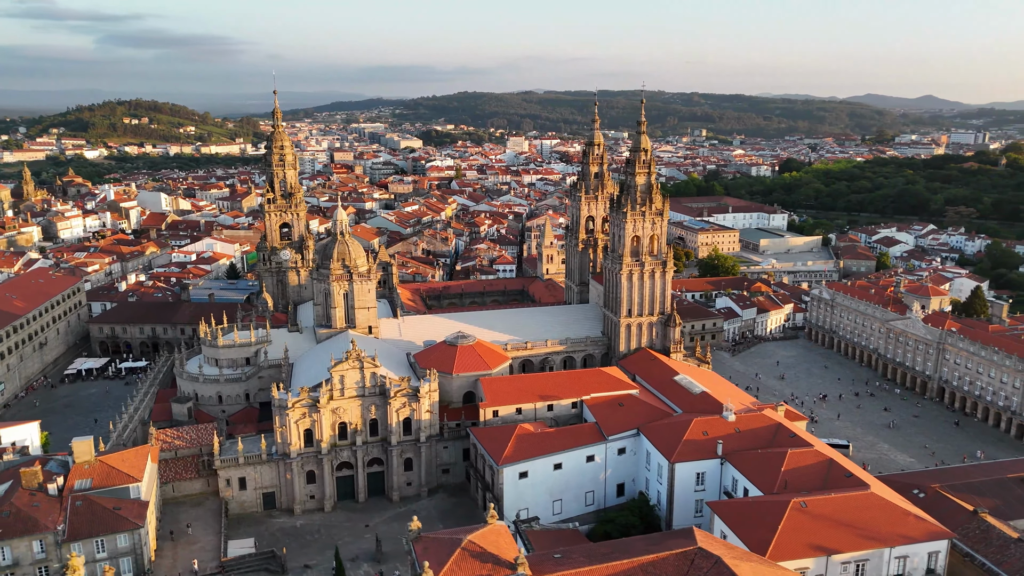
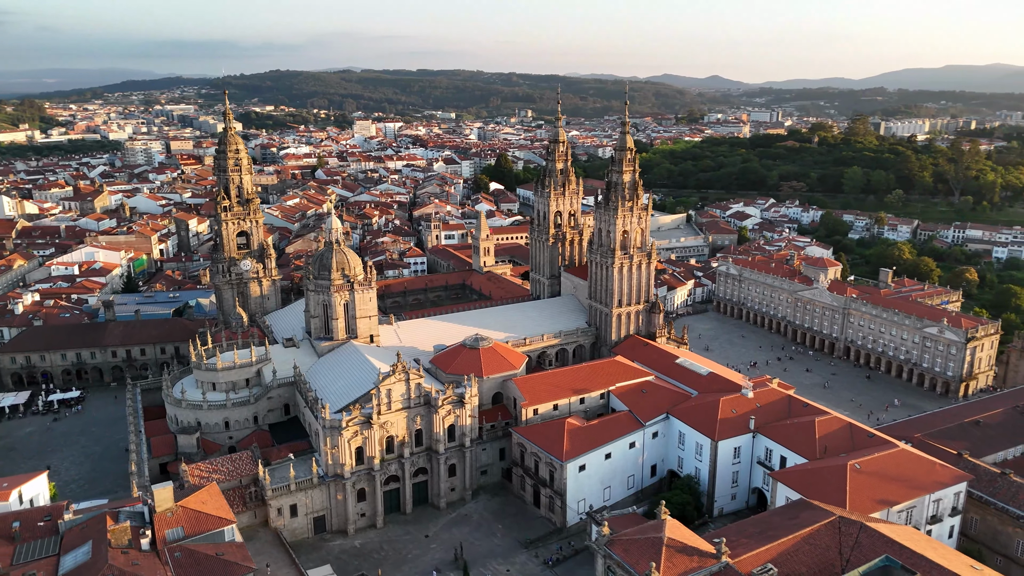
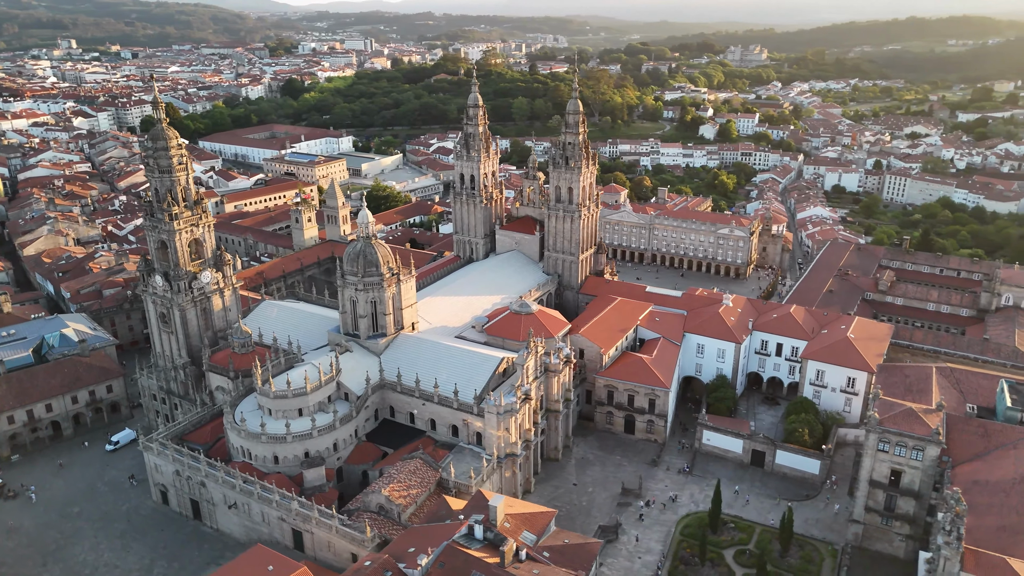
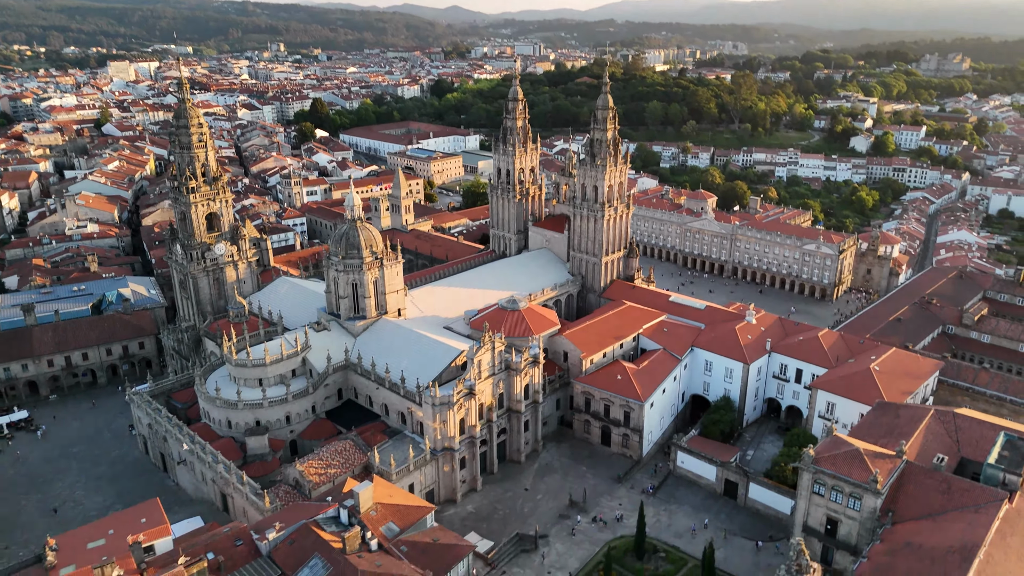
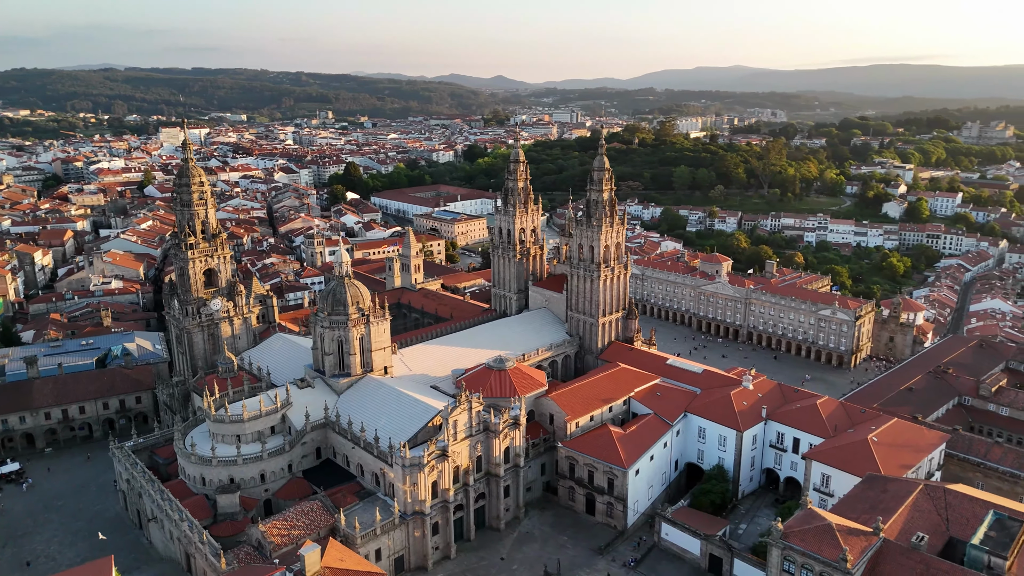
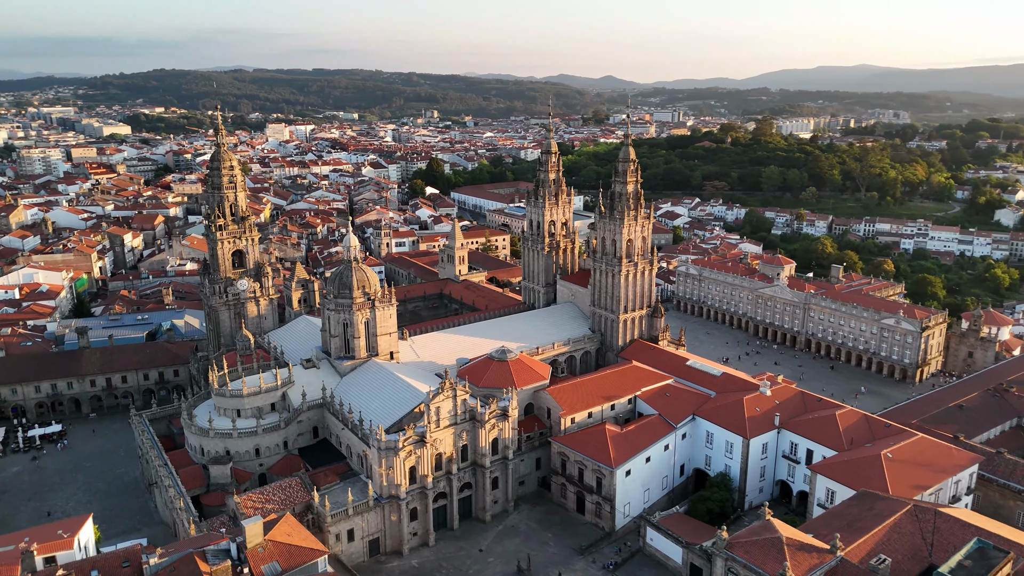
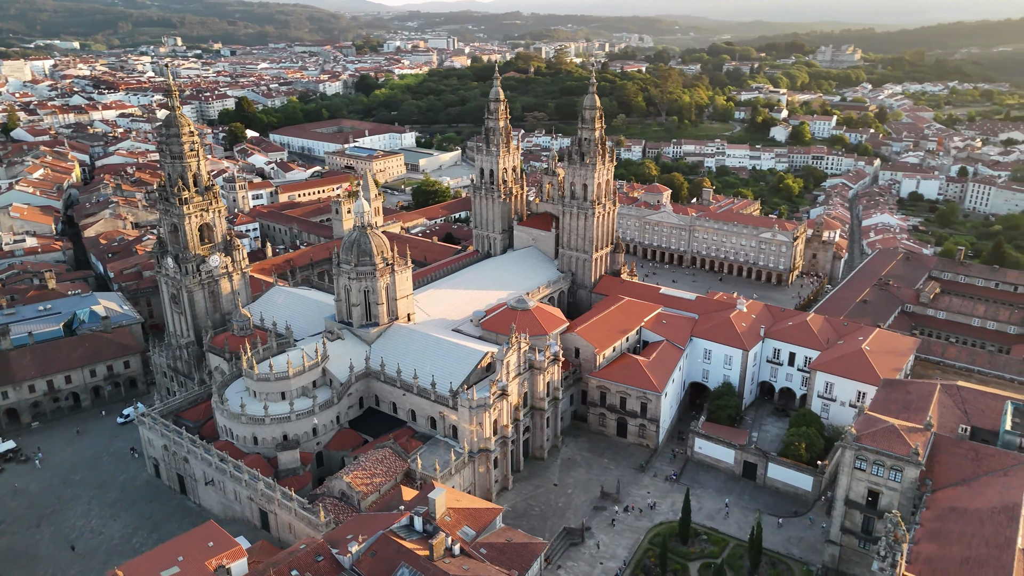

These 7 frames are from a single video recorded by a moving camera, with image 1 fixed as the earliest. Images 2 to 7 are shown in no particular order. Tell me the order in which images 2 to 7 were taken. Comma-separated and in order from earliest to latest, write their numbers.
2, 6, 5, 4, 7, 3
